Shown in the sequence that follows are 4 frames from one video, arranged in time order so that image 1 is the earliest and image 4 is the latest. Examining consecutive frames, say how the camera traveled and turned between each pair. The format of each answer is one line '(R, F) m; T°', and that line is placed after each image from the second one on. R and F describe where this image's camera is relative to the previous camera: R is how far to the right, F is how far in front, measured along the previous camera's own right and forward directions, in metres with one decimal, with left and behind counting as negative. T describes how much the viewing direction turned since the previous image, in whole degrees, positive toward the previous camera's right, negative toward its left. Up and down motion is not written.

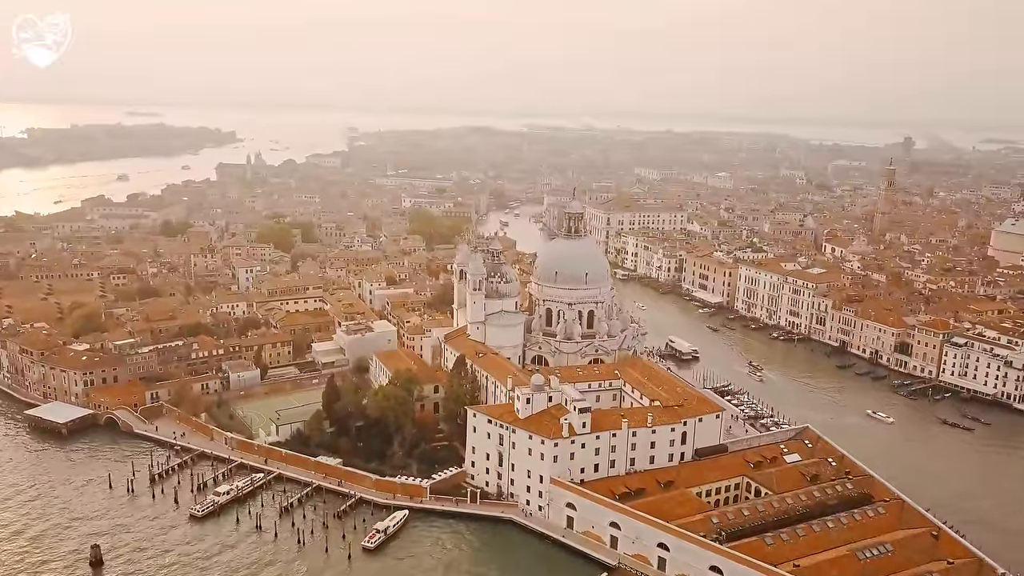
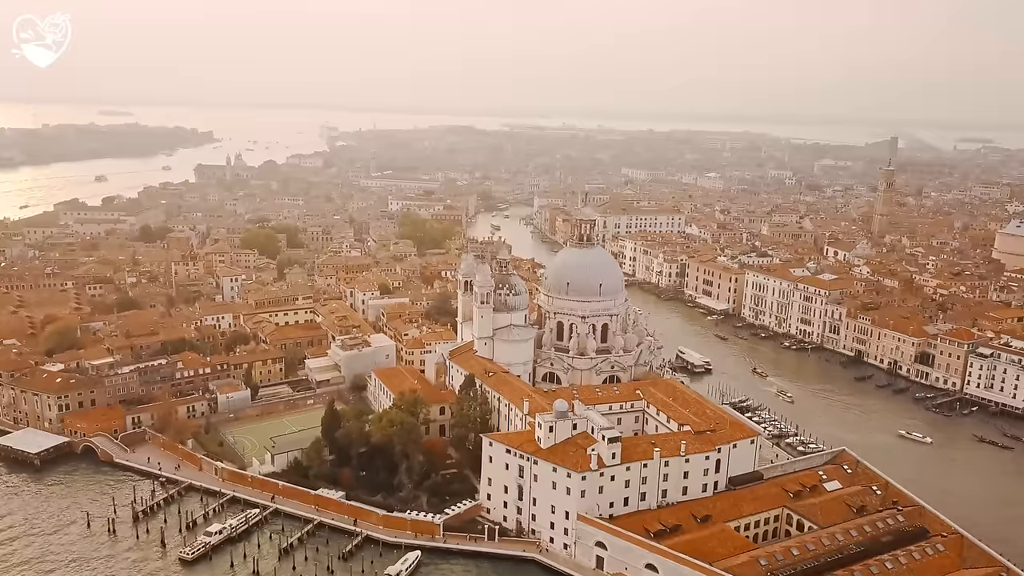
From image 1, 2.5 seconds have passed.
(-1.2, +2.1) m; +1°
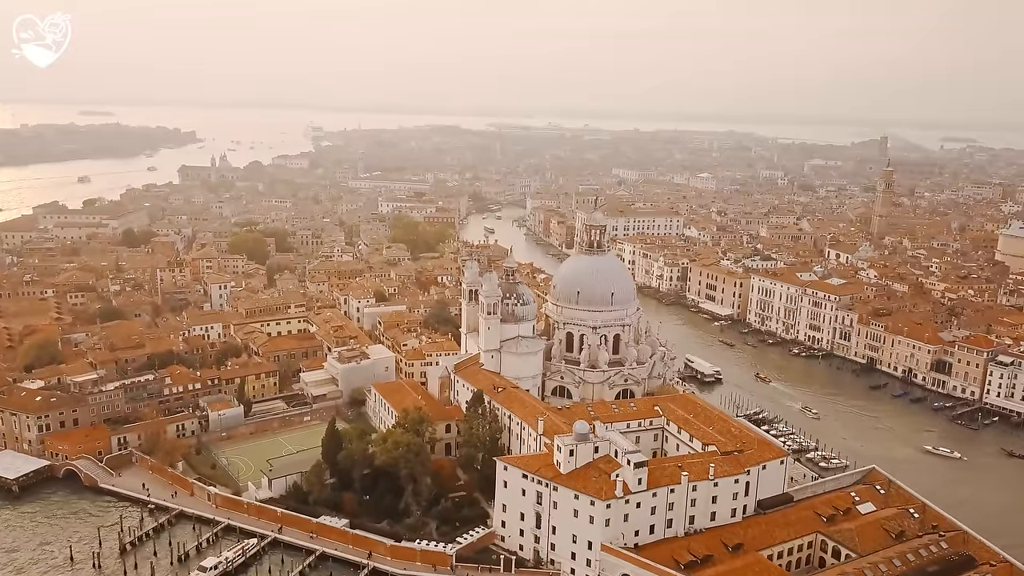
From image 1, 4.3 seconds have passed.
(-0.8, +1.5) m; +1°
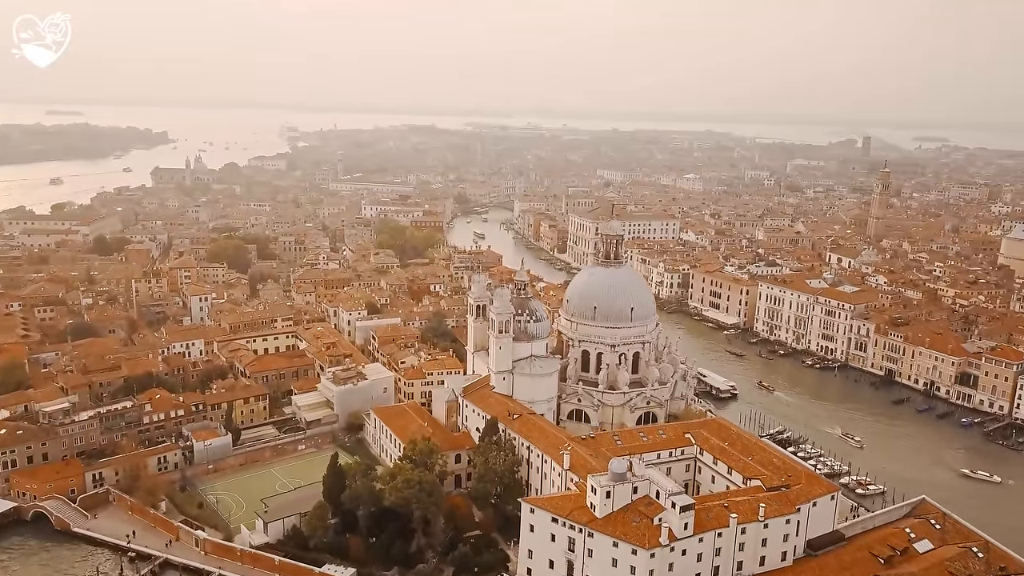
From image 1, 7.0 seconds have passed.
(-1.2, +2.2) m; +2°
